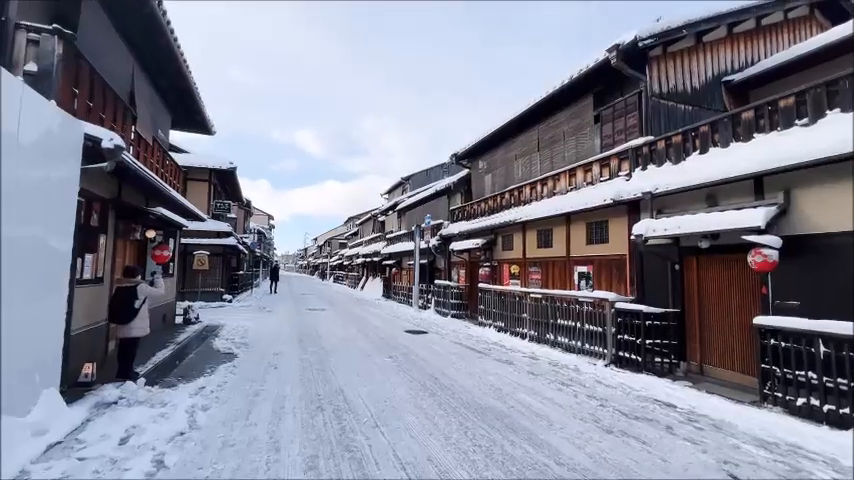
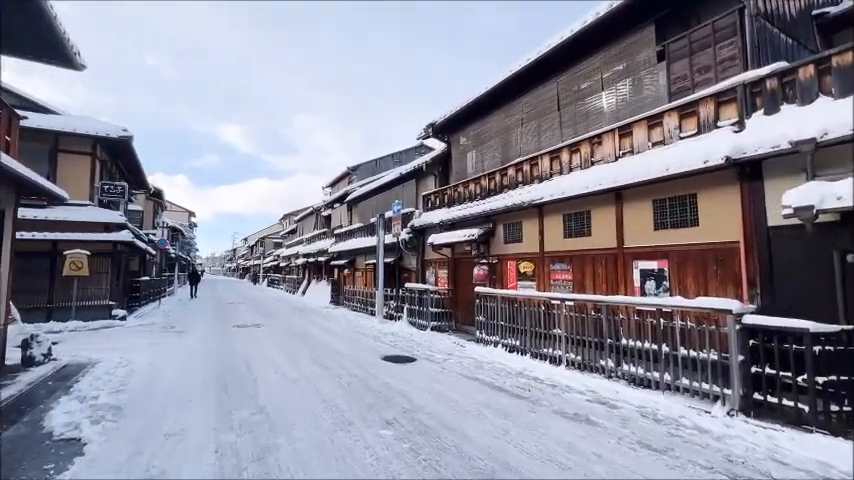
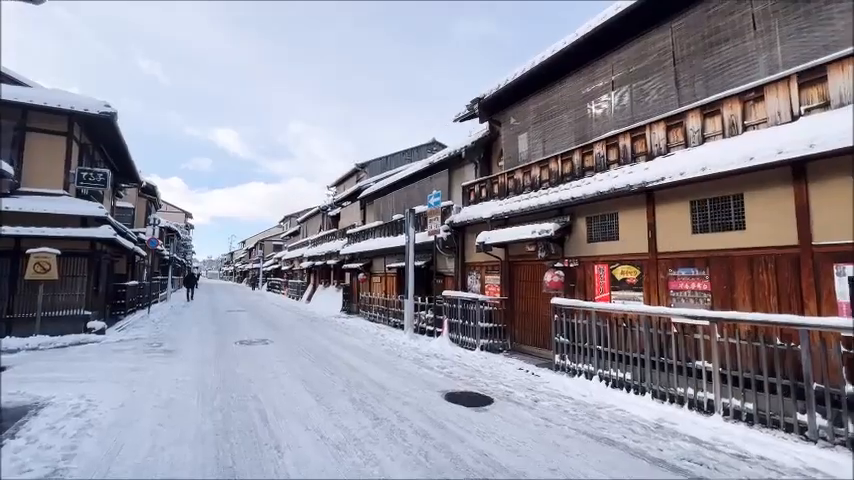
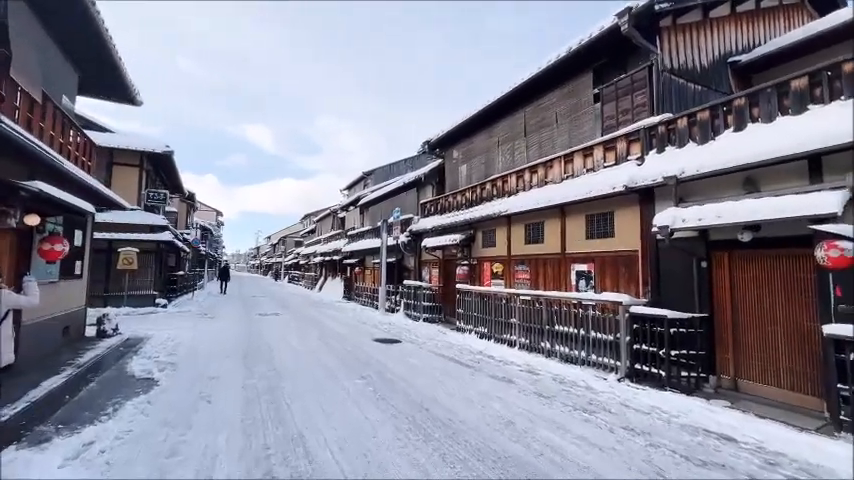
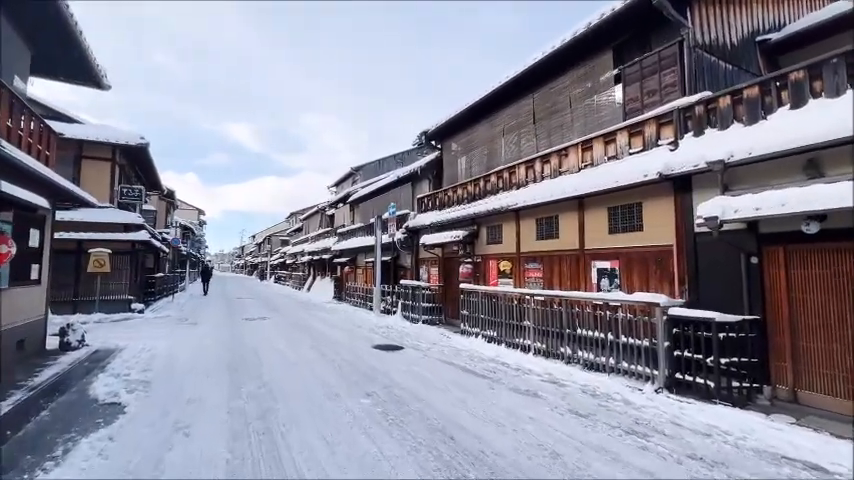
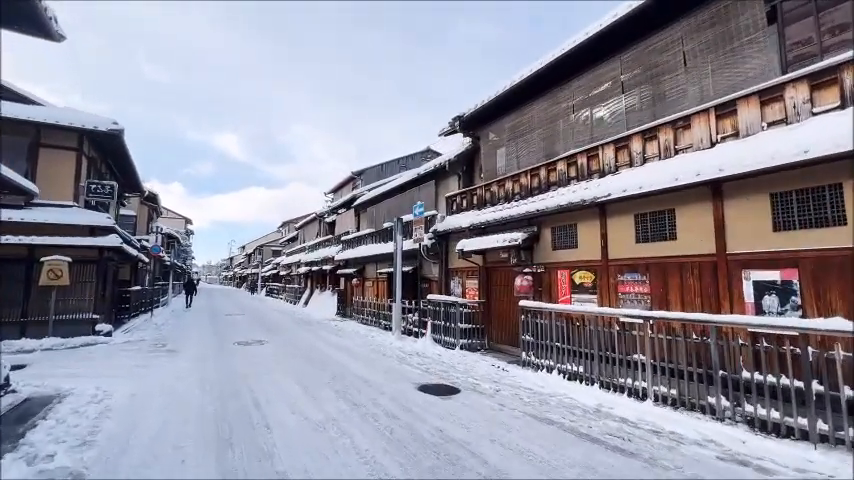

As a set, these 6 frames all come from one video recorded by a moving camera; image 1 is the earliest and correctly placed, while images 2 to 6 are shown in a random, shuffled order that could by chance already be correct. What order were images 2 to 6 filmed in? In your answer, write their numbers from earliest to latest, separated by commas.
4, 5, 2, 6, 3
